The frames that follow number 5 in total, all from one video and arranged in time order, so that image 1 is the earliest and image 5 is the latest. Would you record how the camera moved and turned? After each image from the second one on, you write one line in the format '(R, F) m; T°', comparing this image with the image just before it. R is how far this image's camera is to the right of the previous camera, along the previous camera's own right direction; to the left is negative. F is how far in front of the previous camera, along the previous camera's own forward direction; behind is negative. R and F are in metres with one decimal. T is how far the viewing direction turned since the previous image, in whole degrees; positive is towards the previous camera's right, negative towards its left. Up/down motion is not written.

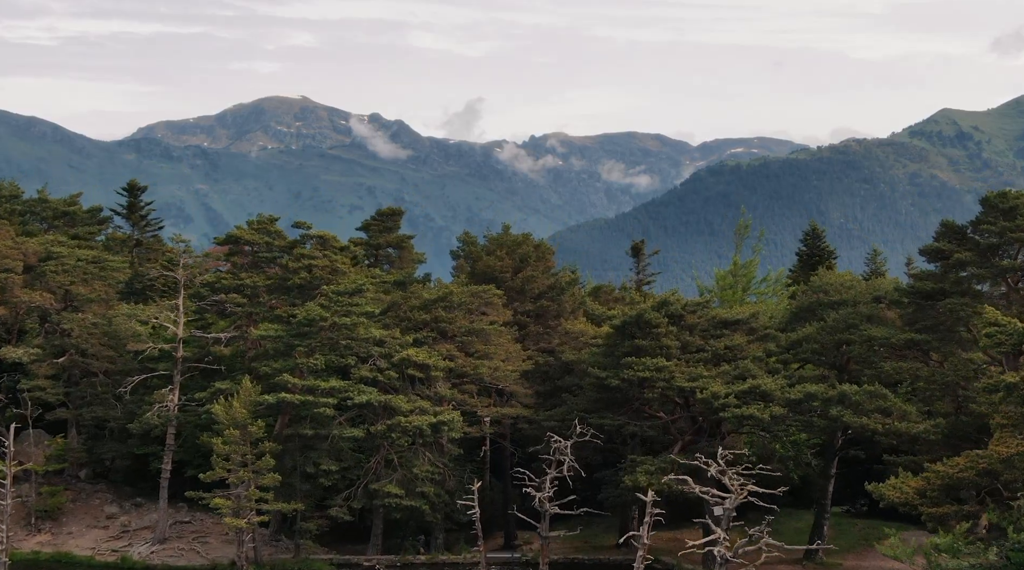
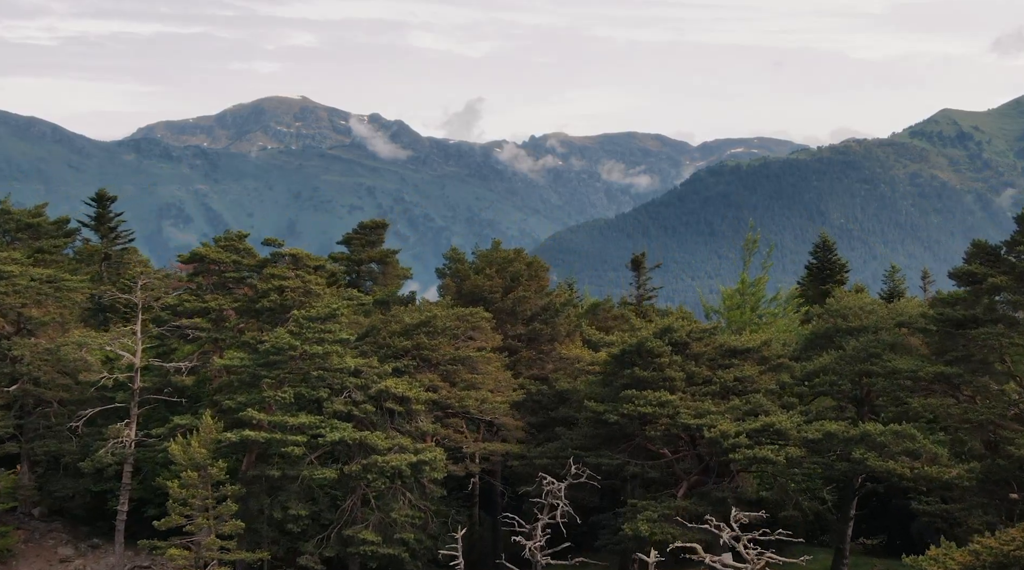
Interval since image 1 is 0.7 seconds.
(+0.8, +9.9) m; 0°
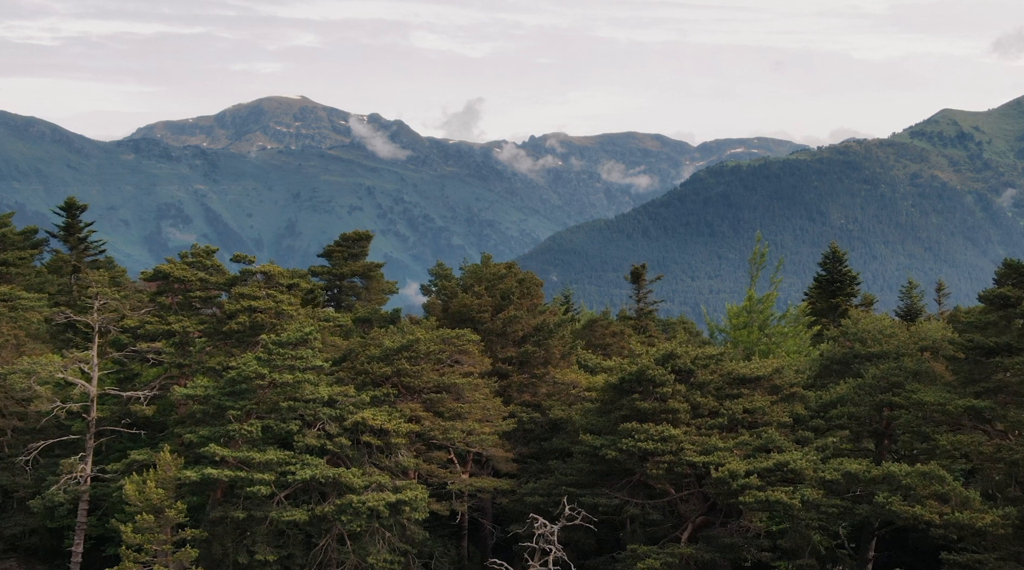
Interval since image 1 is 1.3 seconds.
(+0.7, +8.6) m; 0°
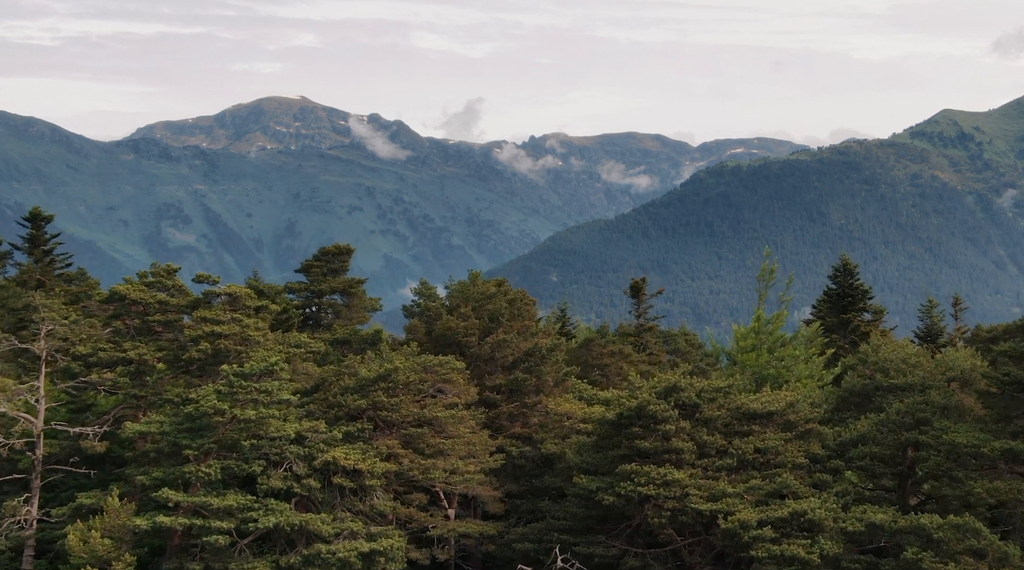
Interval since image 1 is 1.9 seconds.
(+0.7, +8.8) m; 0°
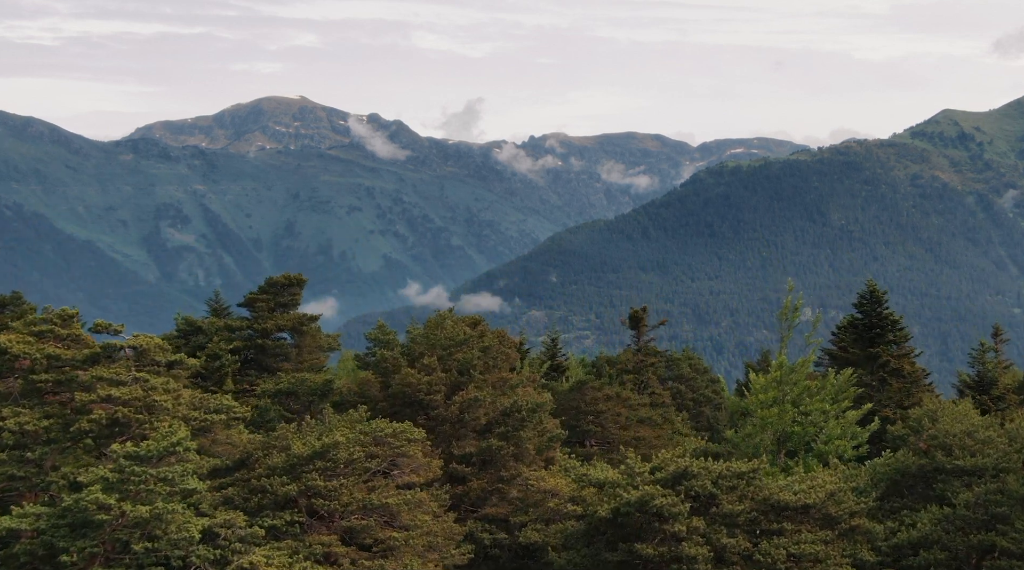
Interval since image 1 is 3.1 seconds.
(+1.5, +18.0) m; 0°
